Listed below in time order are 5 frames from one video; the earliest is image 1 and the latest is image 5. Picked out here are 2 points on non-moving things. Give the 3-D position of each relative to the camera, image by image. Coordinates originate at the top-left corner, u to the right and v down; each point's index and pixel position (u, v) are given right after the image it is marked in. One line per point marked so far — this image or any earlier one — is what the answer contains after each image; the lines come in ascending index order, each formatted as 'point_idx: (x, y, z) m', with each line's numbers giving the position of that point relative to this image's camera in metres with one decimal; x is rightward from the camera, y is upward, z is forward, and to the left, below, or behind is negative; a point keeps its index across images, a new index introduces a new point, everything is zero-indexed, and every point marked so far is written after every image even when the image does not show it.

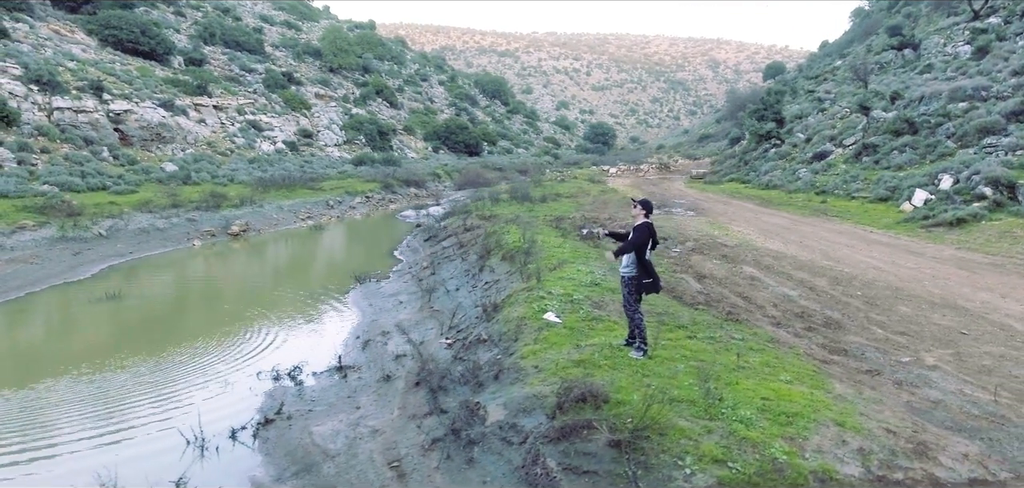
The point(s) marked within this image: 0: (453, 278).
0: (-1.0, -0.6, +11.4) m
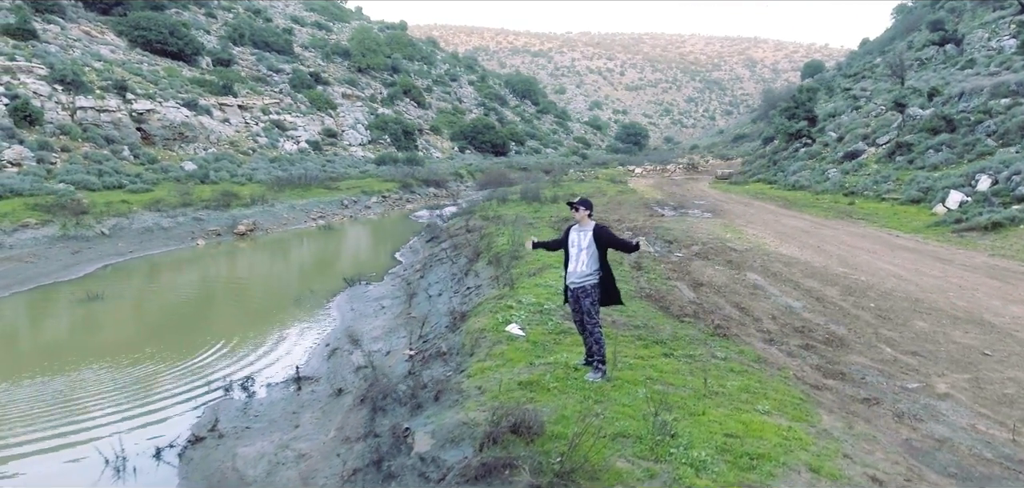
0: (-1.2, -0.6, +10.8) m
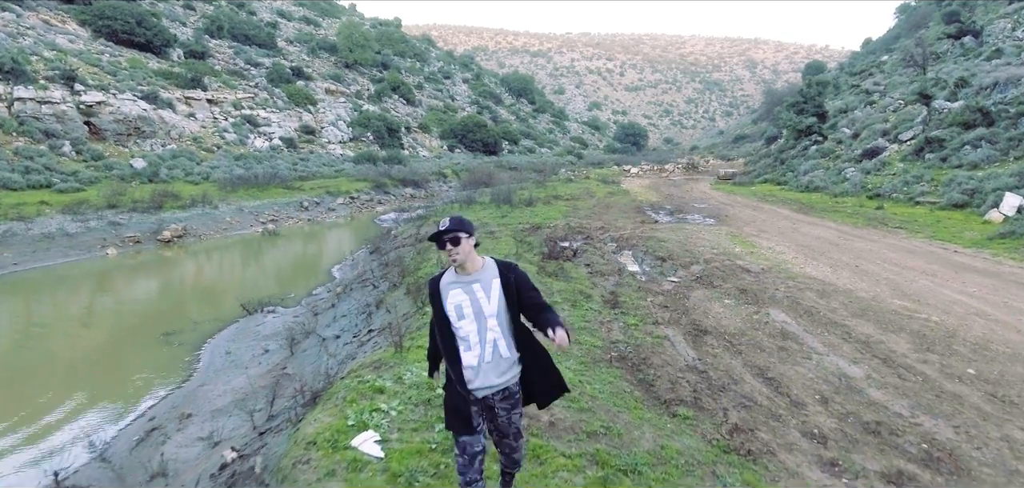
0: (-2.0, -0.8, +7.9) m
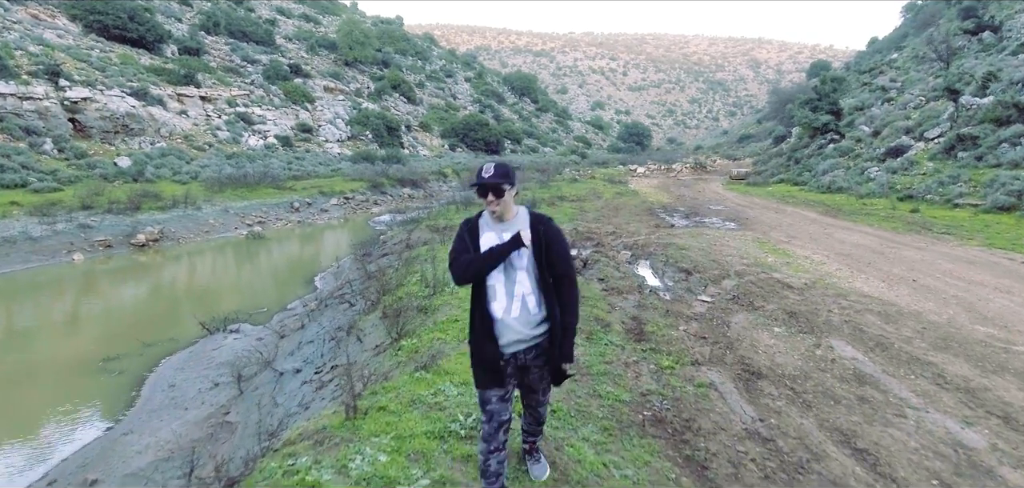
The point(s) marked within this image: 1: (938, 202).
0: (-2.0, -1.0, +6.6) m
1: (+9.5, +0.9, +15.1) m
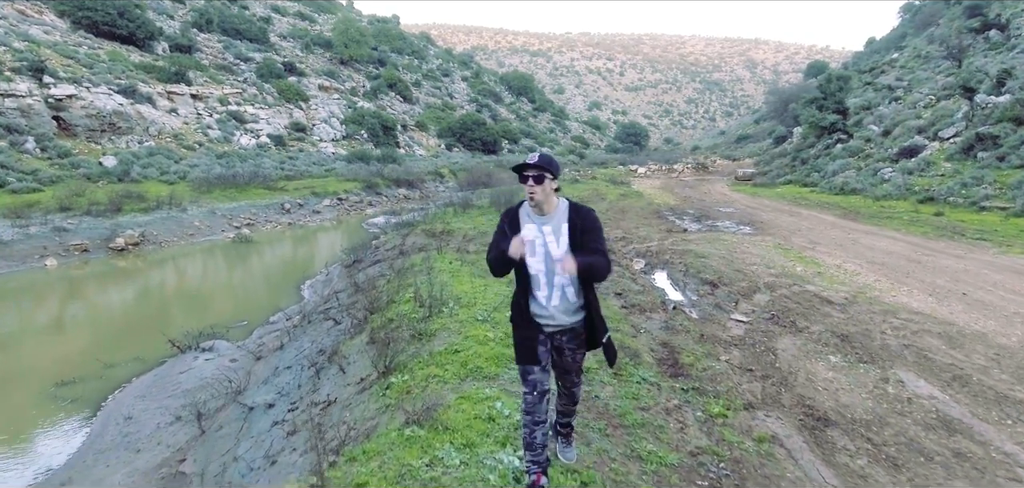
0: (-1.9, -1.1, +5.8) m
1: (+9.5, +0.8, +14.3) m
